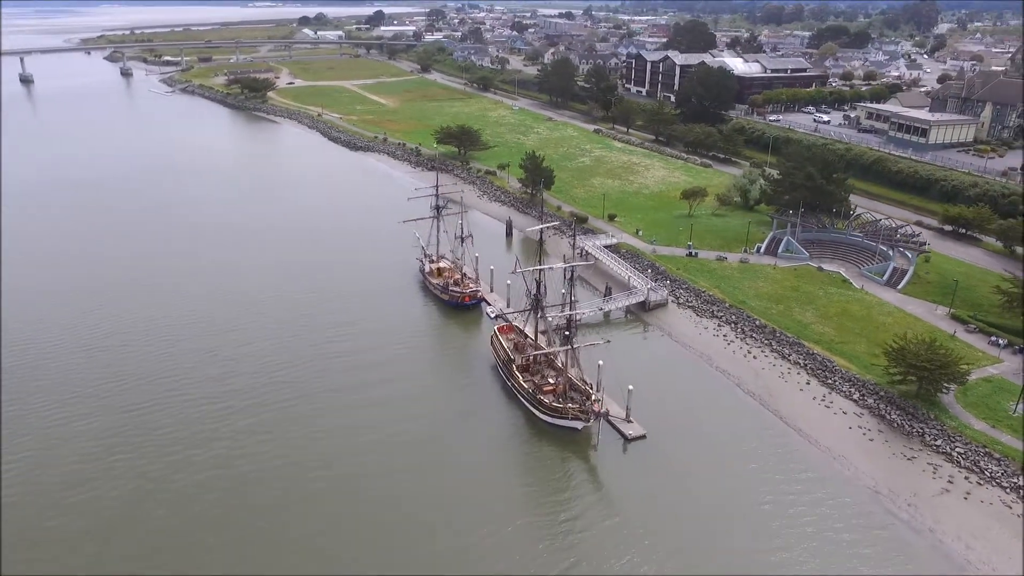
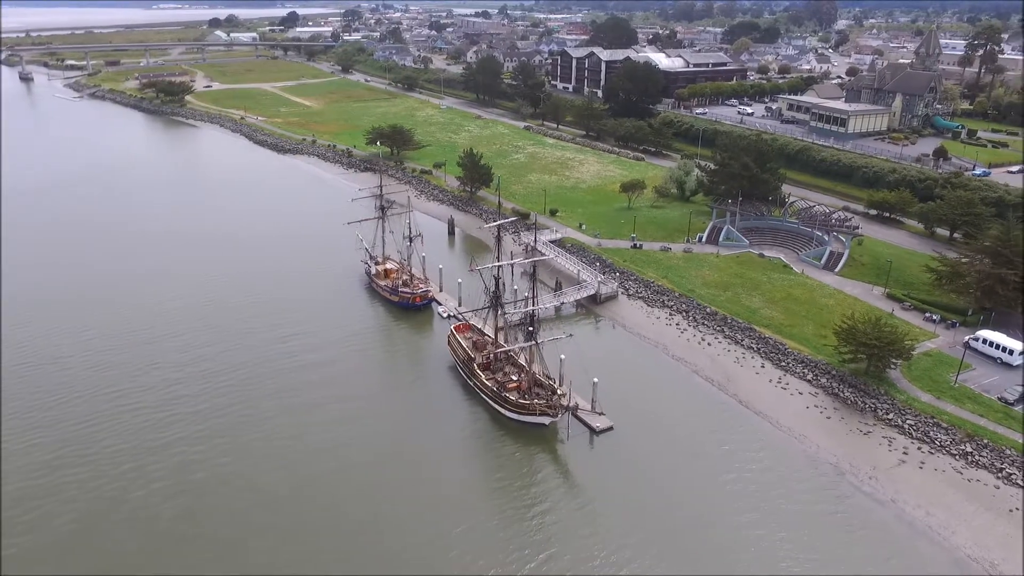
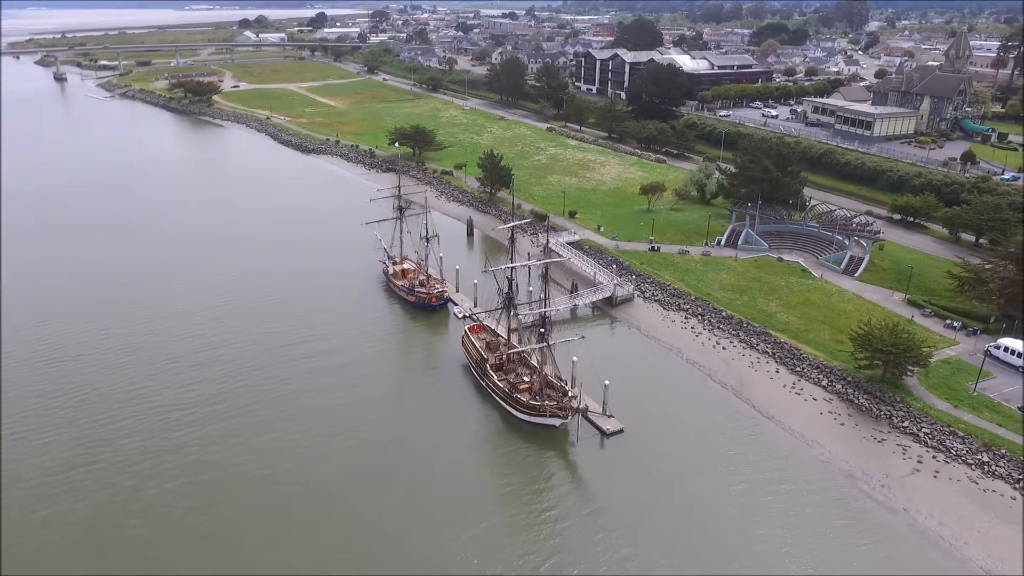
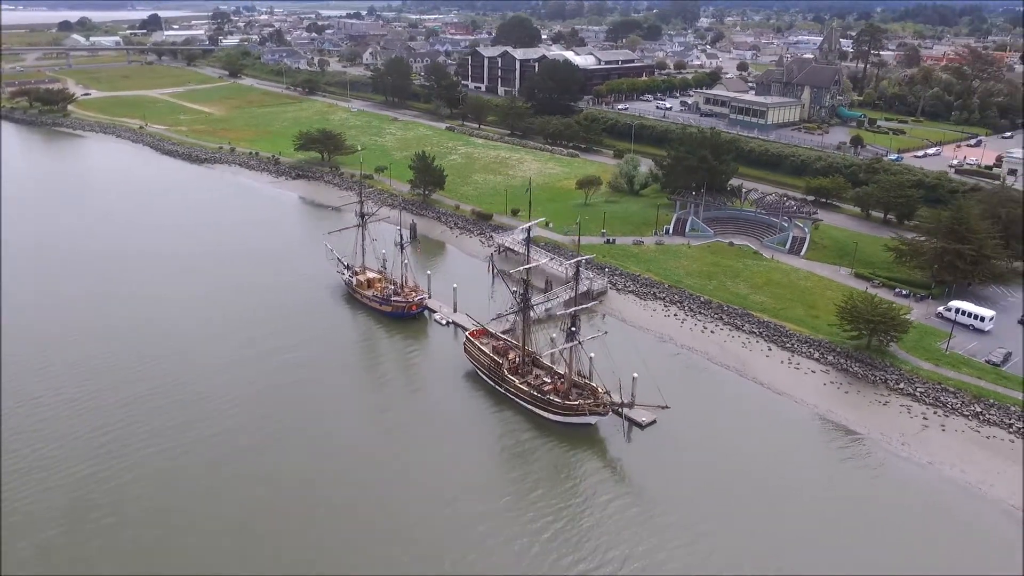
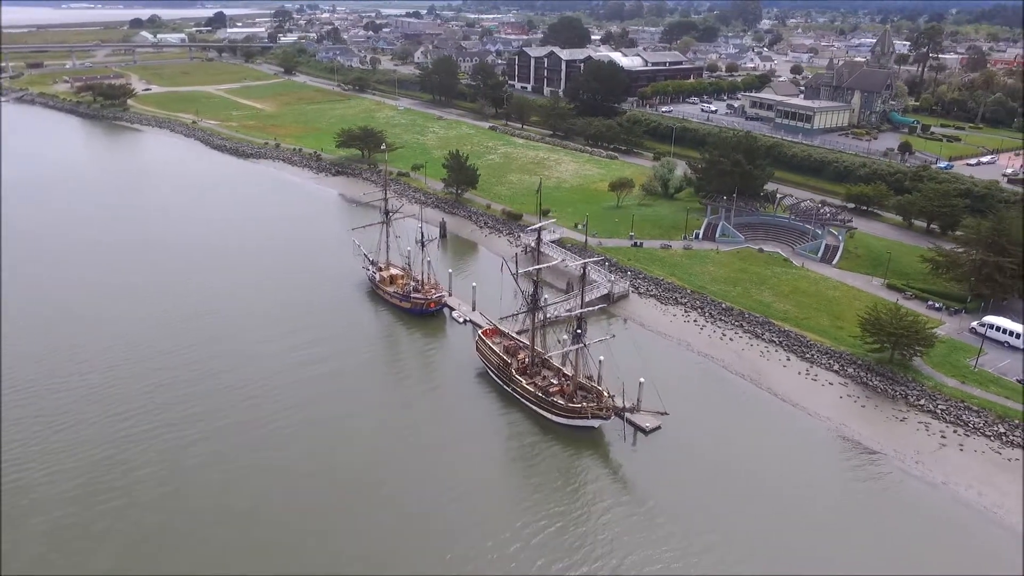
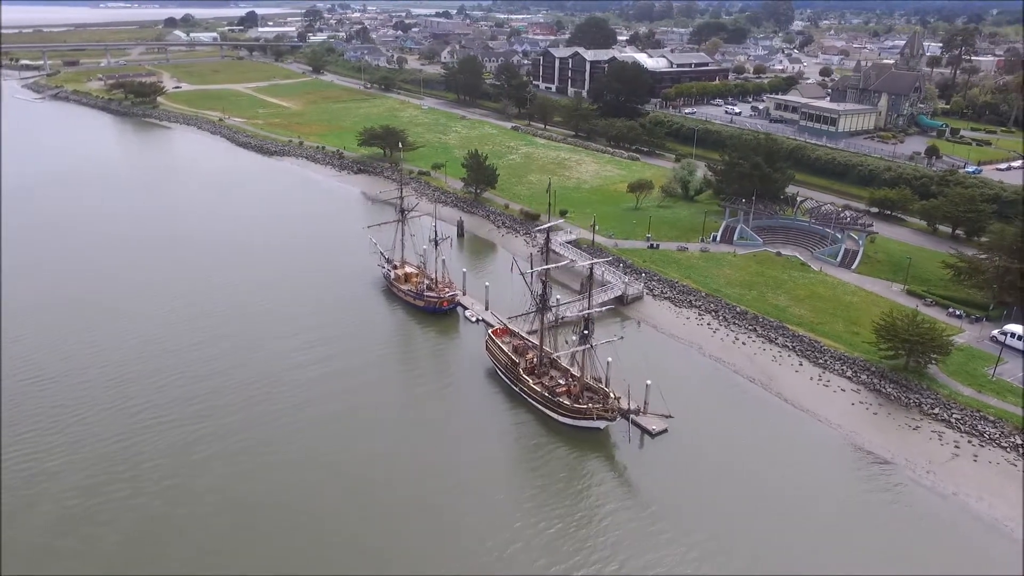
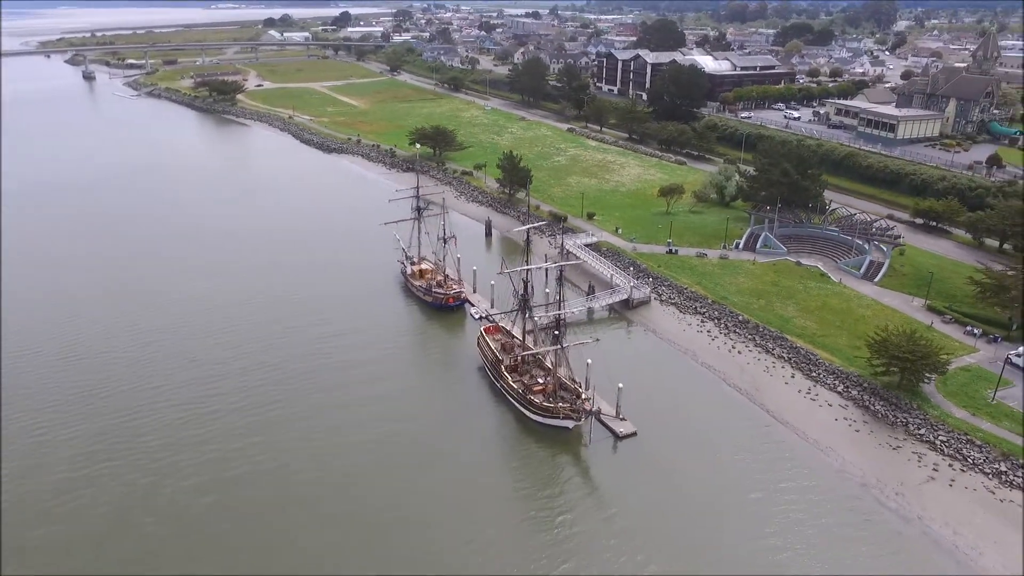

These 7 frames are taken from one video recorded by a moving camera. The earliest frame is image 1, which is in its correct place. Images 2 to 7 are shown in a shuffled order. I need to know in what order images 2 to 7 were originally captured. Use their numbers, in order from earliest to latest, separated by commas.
7, 3, 2, 6, 5, 4
